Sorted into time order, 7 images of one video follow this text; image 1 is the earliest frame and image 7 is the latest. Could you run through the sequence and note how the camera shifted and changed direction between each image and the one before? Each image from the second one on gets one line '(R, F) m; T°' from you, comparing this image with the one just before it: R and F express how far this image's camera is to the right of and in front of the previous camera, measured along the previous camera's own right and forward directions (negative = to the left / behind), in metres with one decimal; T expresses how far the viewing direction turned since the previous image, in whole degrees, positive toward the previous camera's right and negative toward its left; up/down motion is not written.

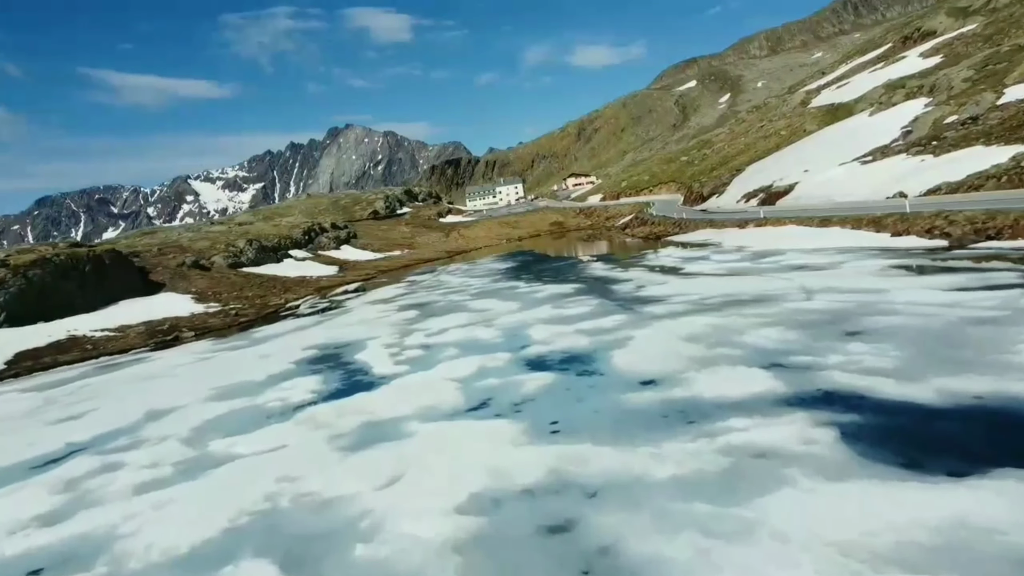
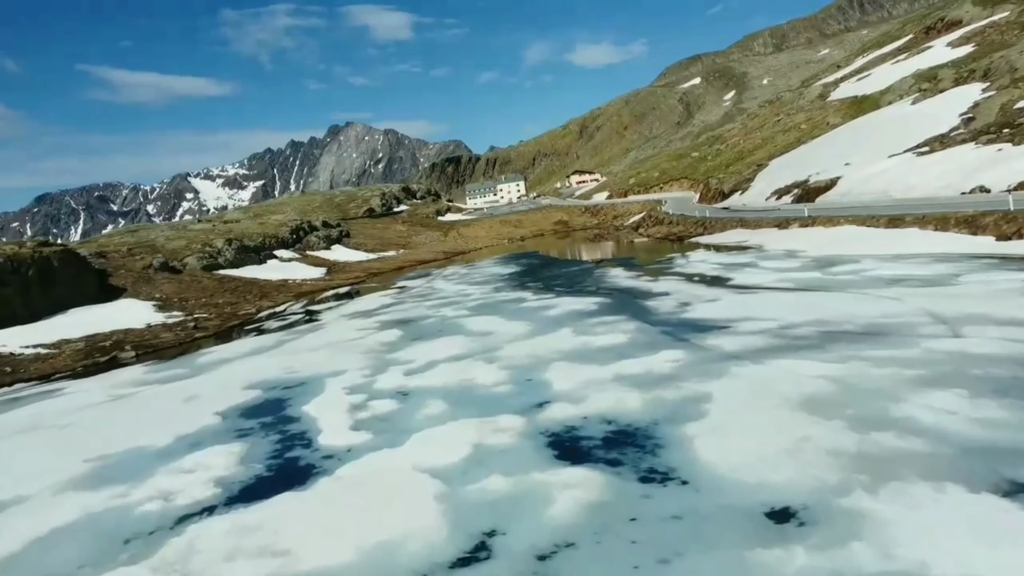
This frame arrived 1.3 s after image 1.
(-0.2, +7.5) m; 0°
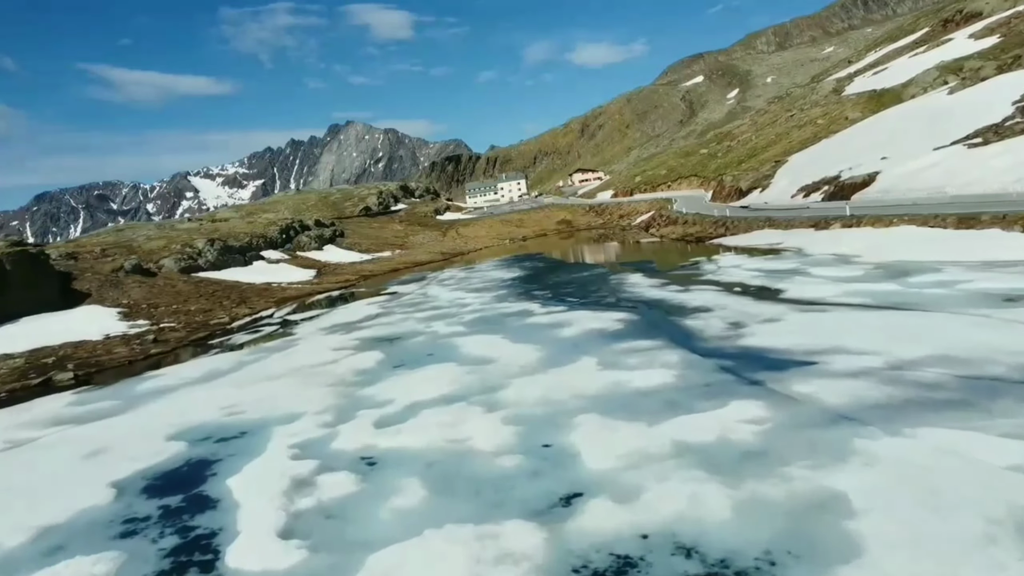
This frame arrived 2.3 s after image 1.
(-0.2, +5.5) m; 0°
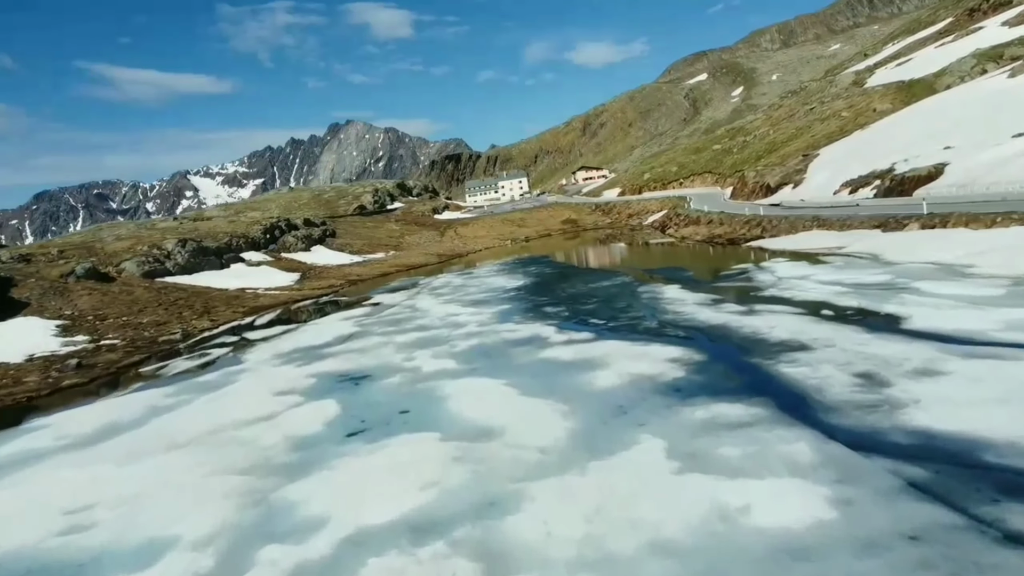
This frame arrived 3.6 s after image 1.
(-0.2, +7.4) m; 0°
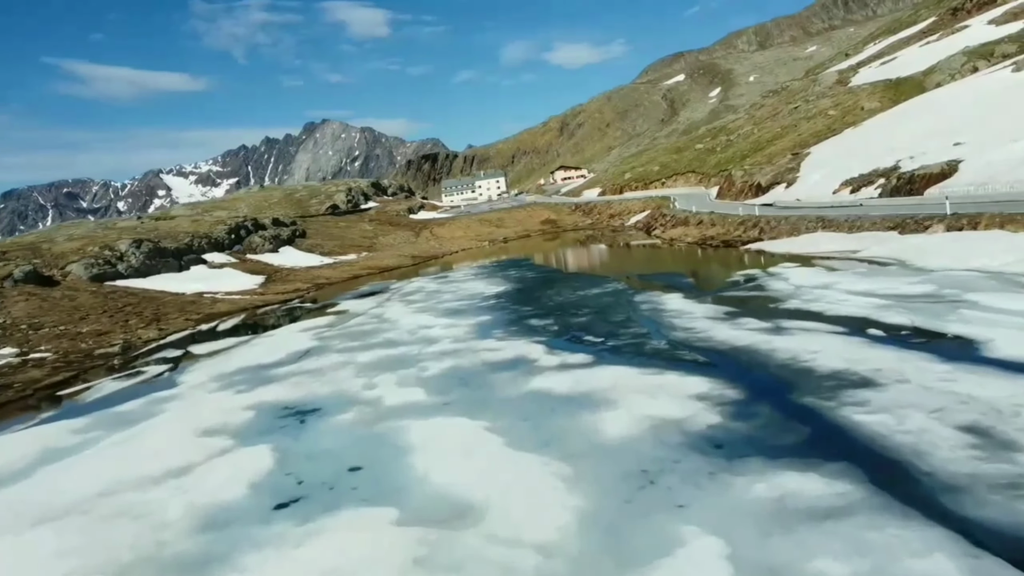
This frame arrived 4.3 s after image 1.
(-0.1, +3.8) m; +2°
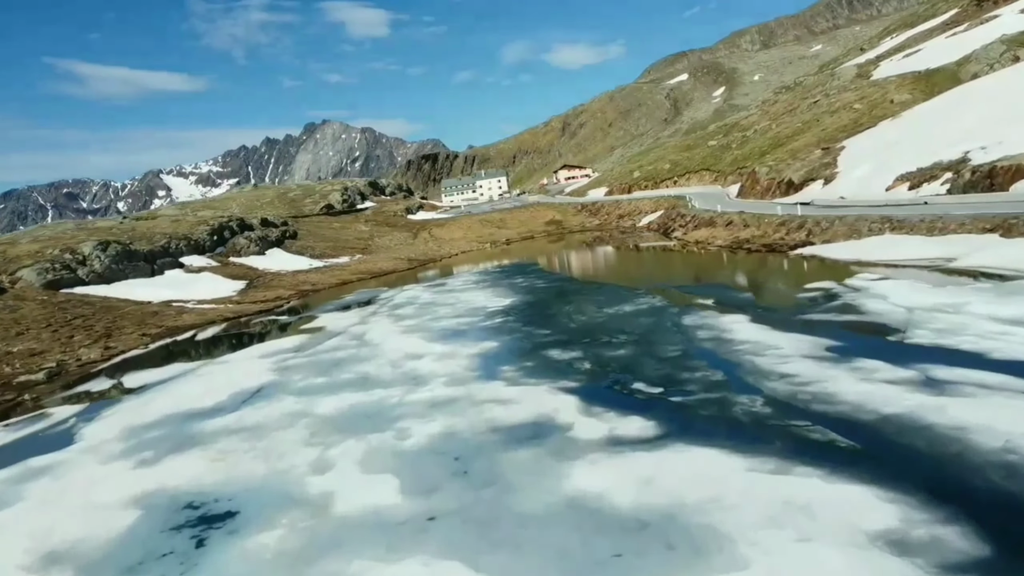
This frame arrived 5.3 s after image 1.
(-0.3, +6.3) m; 0°
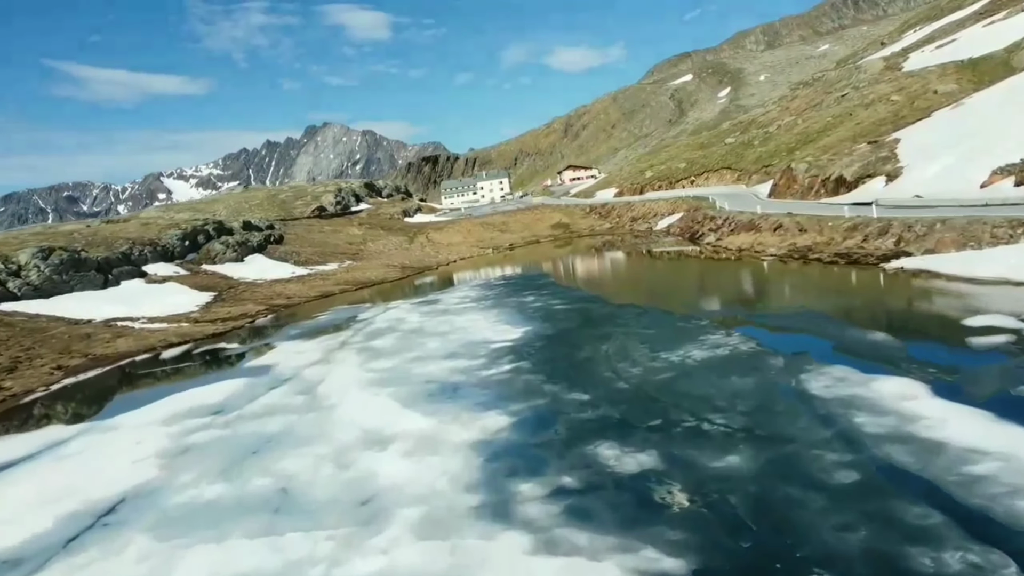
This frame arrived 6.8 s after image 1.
(-0.3, +8.3) m; 0°
